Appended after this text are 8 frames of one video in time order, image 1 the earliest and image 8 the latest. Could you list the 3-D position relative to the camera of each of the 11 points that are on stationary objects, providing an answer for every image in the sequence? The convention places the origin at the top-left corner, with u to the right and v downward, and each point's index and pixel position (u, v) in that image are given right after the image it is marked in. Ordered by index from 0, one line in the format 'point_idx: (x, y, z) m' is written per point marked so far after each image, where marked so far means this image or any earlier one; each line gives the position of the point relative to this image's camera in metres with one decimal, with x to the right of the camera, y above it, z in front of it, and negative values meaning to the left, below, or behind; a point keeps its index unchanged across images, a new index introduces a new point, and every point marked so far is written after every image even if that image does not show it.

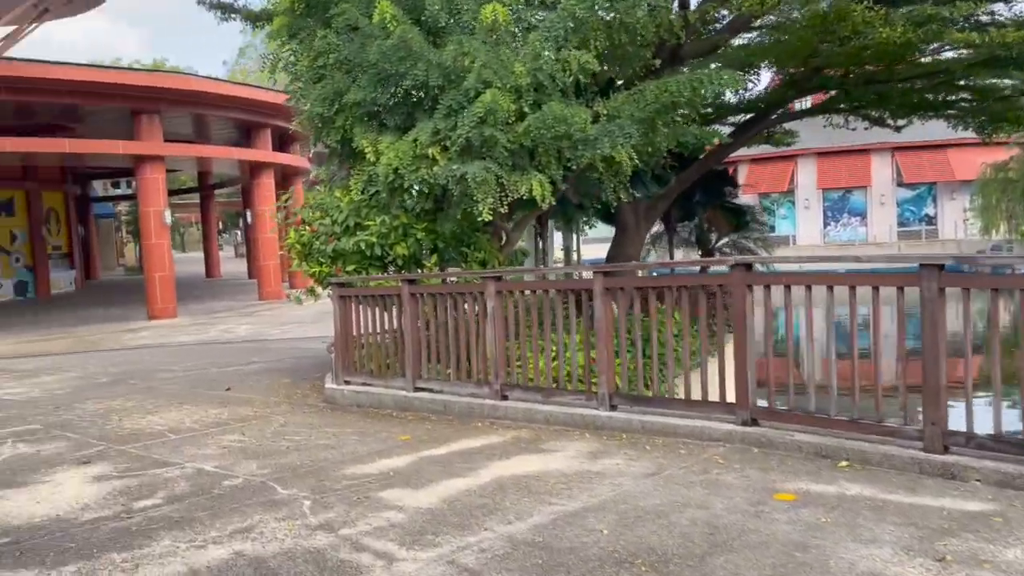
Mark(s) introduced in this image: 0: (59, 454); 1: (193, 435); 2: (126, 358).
0: (-3.5, -1.3, +6.5) m
1: (-2.6, -1.2, +6.8) m
2: (-6.7, -1.2, +14.4) m
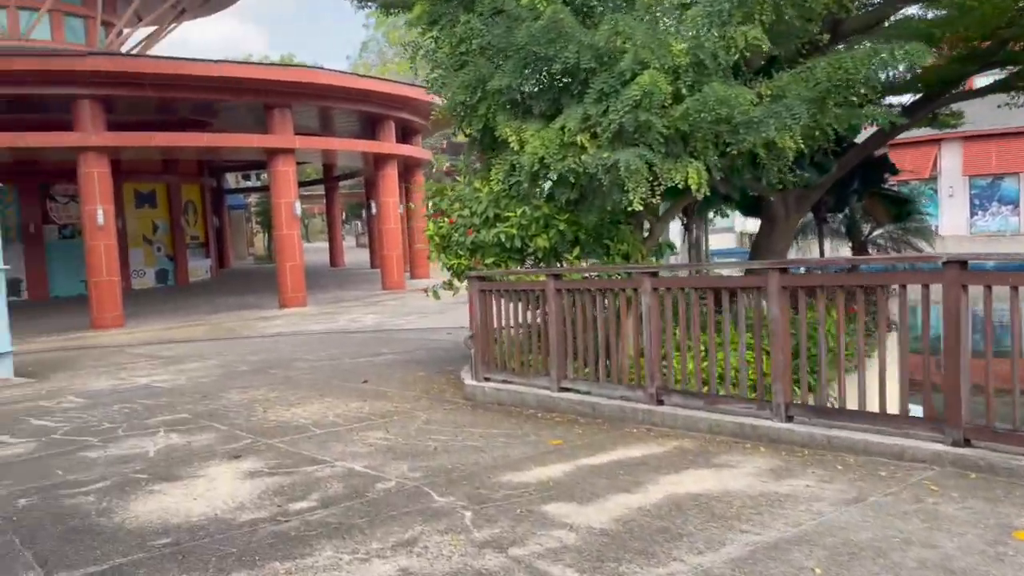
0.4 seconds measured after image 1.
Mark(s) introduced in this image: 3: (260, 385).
0: (-2.3, -1.2, +6.5) m
1: (-1.4, -1.1, +6.7) m
2: (-4.4, -1.0, +14.8) m
3: (-3.0, -1.1, +9.8) m
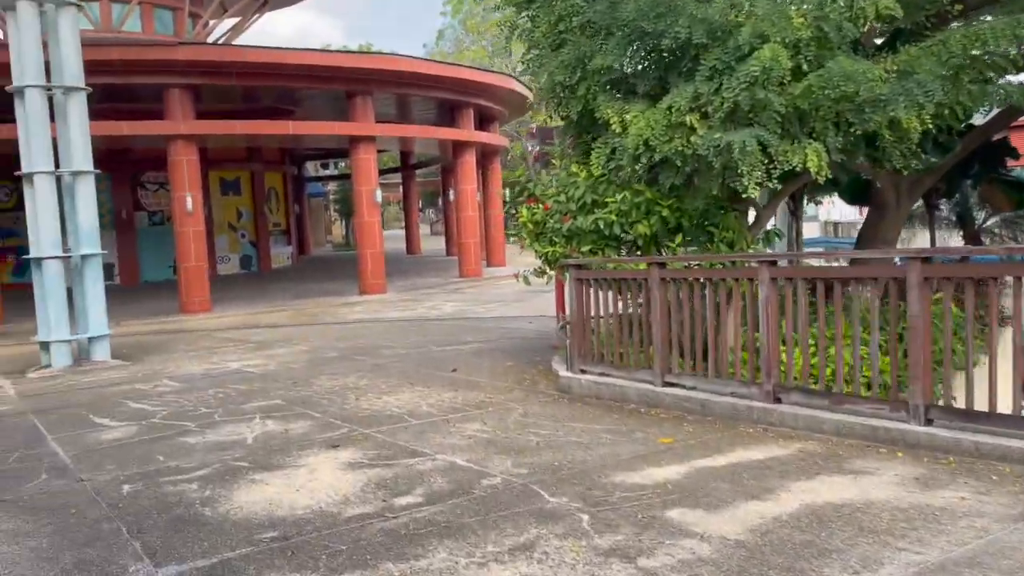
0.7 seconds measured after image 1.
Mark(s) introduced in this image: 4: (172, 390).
0: (-1.6, -1.1, +6.4) m
1: (-0.6, -1.0, +6.5) m
2: (-2.9, -0.8, +14.8) m
3: (-1.9, -1.0, +9.7) m
4: (-3.7, -1.1, +9.1) m
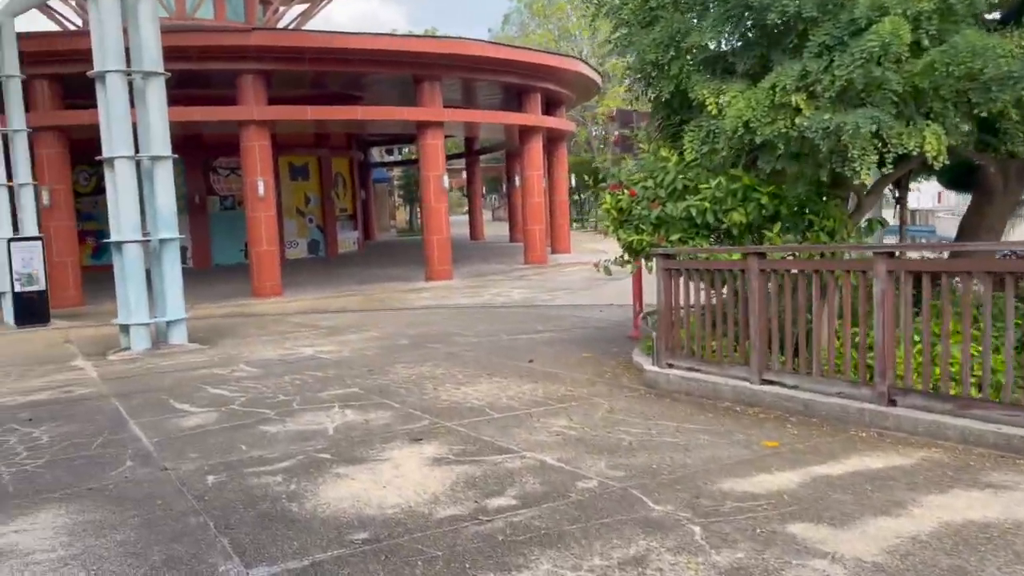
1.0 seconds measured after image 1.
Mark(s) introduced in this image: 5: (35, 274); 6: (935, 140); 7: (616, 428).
0: (-0.9, -1.0, +6.2) m
1: (0.0, -1.0, +6.3) m
2: (-1.7, -0.6, +14.7) m
3: (-1.0, -0.8, +9.6) m
4: (-2.9, -1.0, +9.0) m
5: (-9.6, +0.3, +16.7) m
6: (+2.9, +1.0, +5.7) m
7: (+0.7, -1.0, +5.7) m
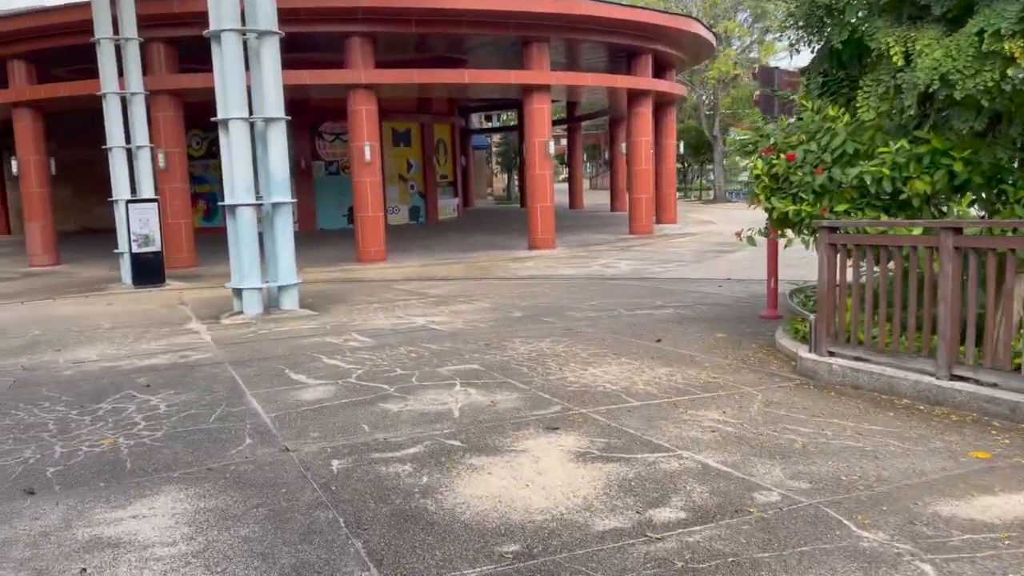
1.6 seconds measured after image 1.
0: (0.0, -0.8, +5.7) m
1: (+1.0, -0.8, +5.7) m
2: (+0.3, 0.0, +14.2) m
3: (+0.3, -0.5, +9.0) m
4: (-1.6, -0.6, +8.7) m
5: (-7.4, +1.1, +17.0) m
6: (+3.8, +1.1, +4.6) m
7: (+1.6, -0.8, +5.0) m
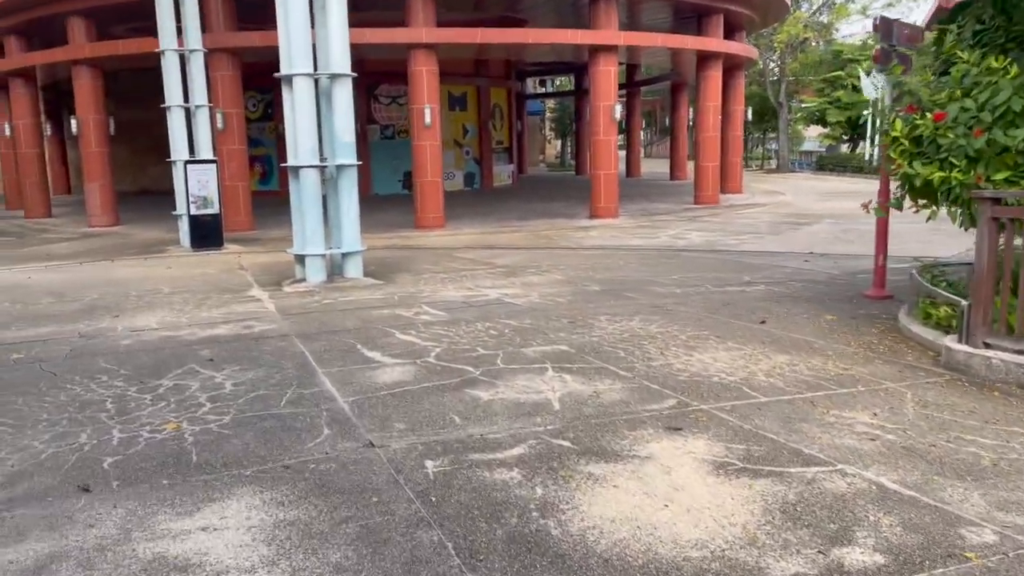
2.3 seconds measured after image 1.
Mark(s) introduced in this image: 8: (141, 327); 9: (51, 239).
0: (+0.7, -0.7, +5.0) m
1: (+1.7, -0.7, +4.9) m
2: (+1.4, +0.4, +13.5) m
3: (+1.2, -0.2, +8.3) m
4: (-0.7, -0.3, +8.1) m
5: (-6.0, +1.8, +16.6) m
6: (+4.4, +1.1, +3.6) m
7: (+2.2, -0.7, +4.2) m
8: (-3.8, -0.4, +8.4) m
9: (-10.5, +1.1, +18.9) m
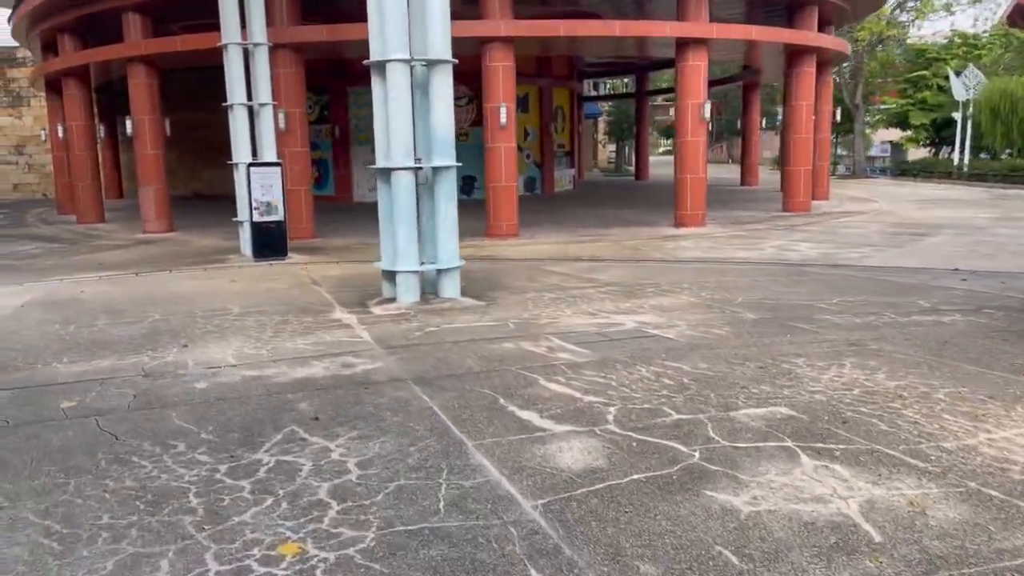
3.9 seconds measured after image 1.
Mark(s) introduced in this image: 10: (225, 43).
0: (+1.8, -0.9, +3.2) m
1: (+2.8, -0.9, +3.1) m
2: (+2.9, +0.1, +11.7) m
3: (+2.5, -0.5, +6.5) m
4: (+0.6, -0.6, +6.4) m
5: (-4.3, +1.5, +15.2) m
6: (+5.5, +0.8, +1.7) m
7: (+3.3, -1.0, +2.4) m
8: (-2.5, -0.6, +6.9) m
9: (-8.7, +0.9, +17.7) m
10: (-5.2, +4.4, +15.0) m
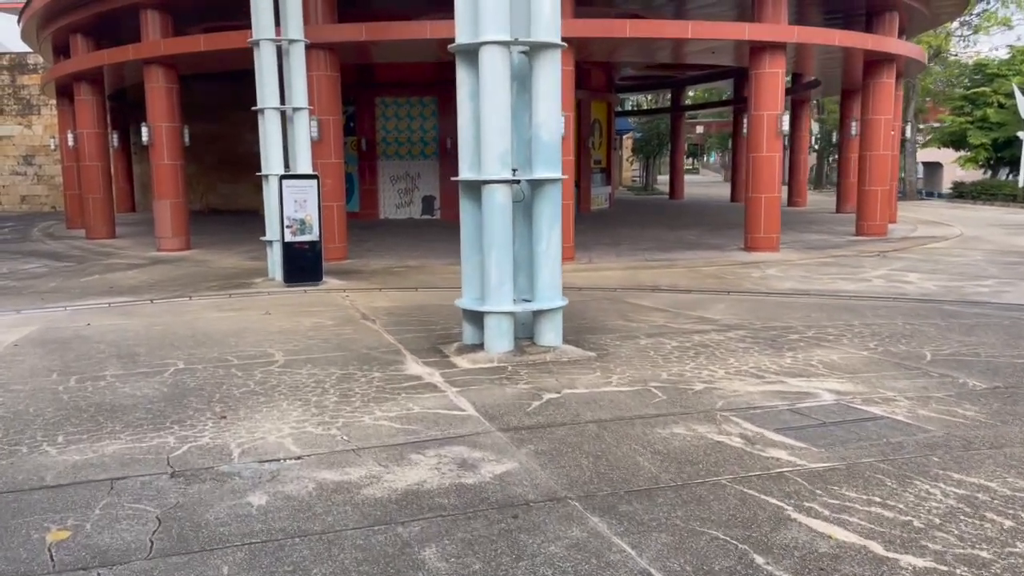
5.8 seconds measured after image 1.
0: (+2.8, -1.3, +1.1) m
1: (+3.8, -1.3, +1.0) m
2: (+4.1, -0.4, +9.5) m
3: (+3.5, -0.9, +4.4) m
4: (+1.6, -1.0, +4.3) m
5: (-3.1, +1.0, +13.1) m
6: (+6.5, +0.5, -0.4) m
7: (+4.3, -1.3, +0.3) m
8: (-1.4, -1.0, +4.8) m
9: (-7.5, +0.4, +15.7) m
10: (-3.9, +4.0, +13.1) m
